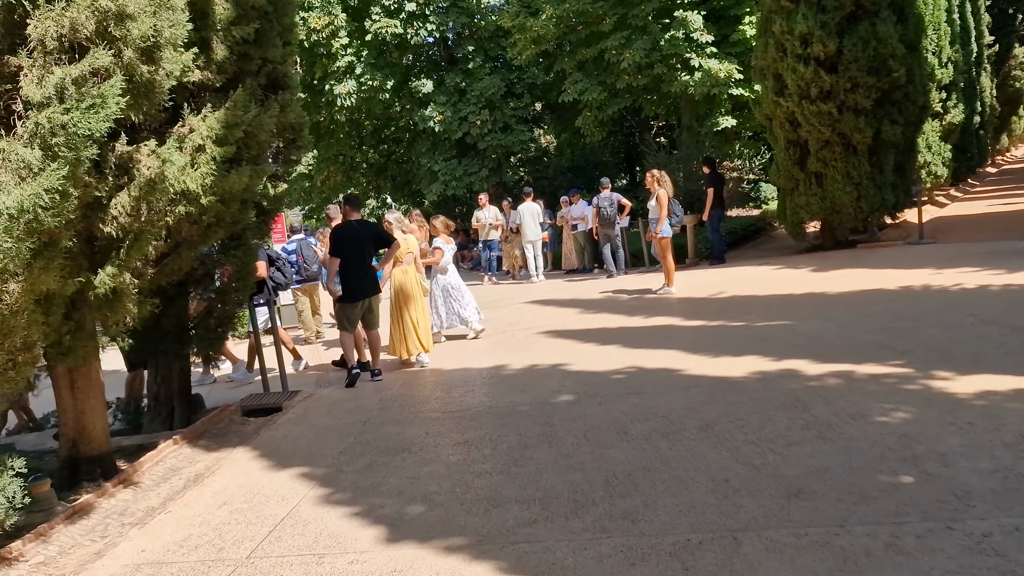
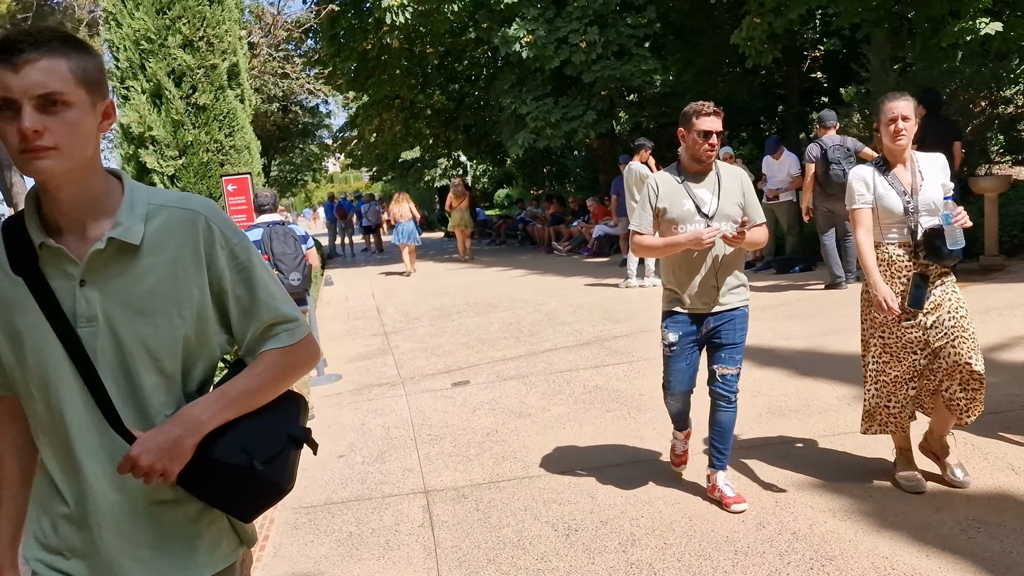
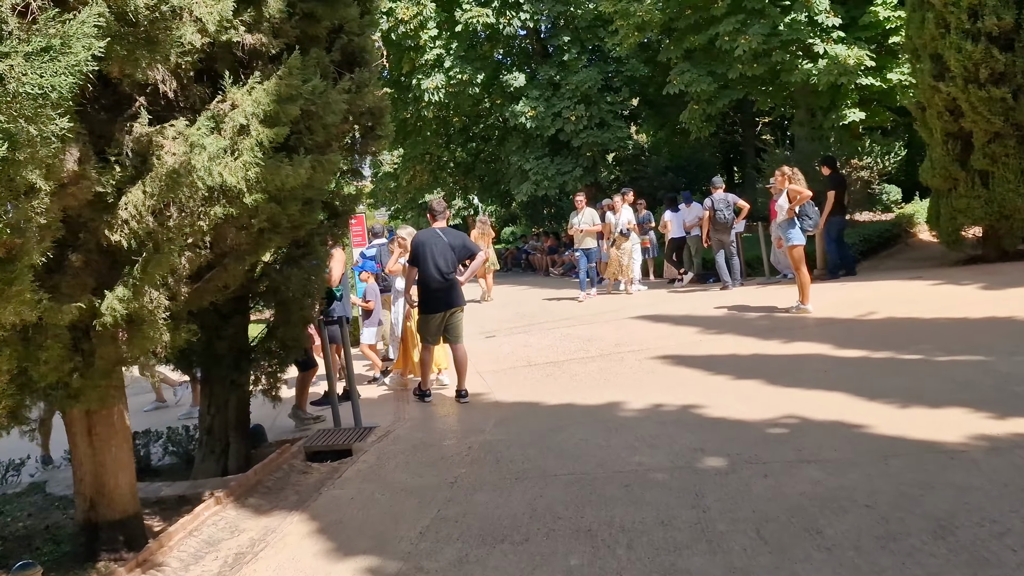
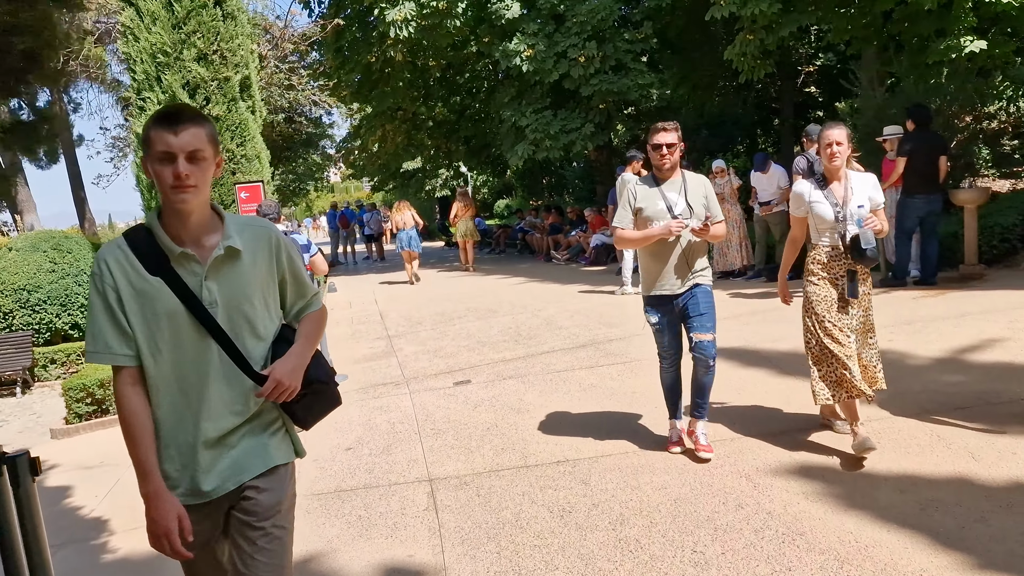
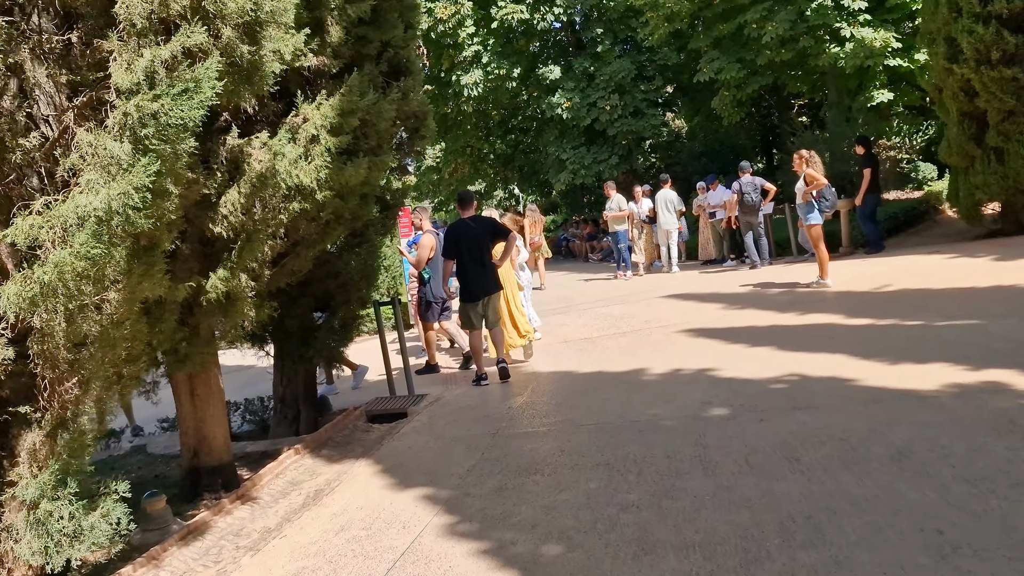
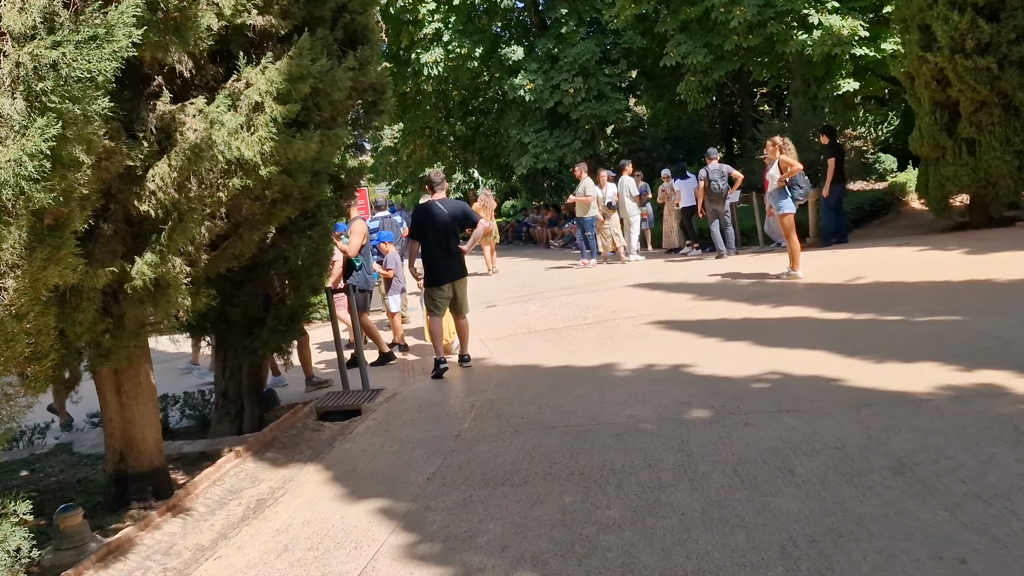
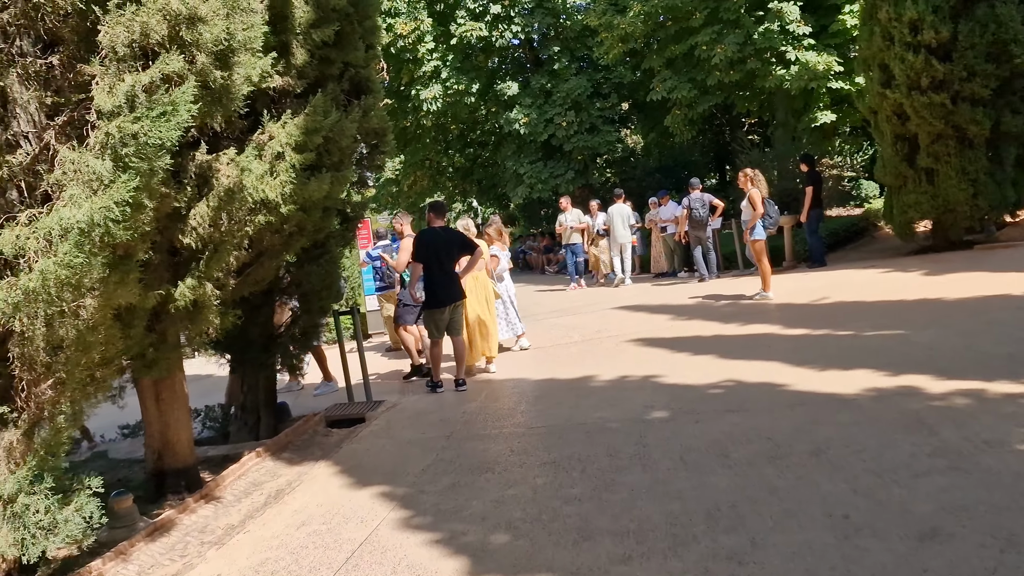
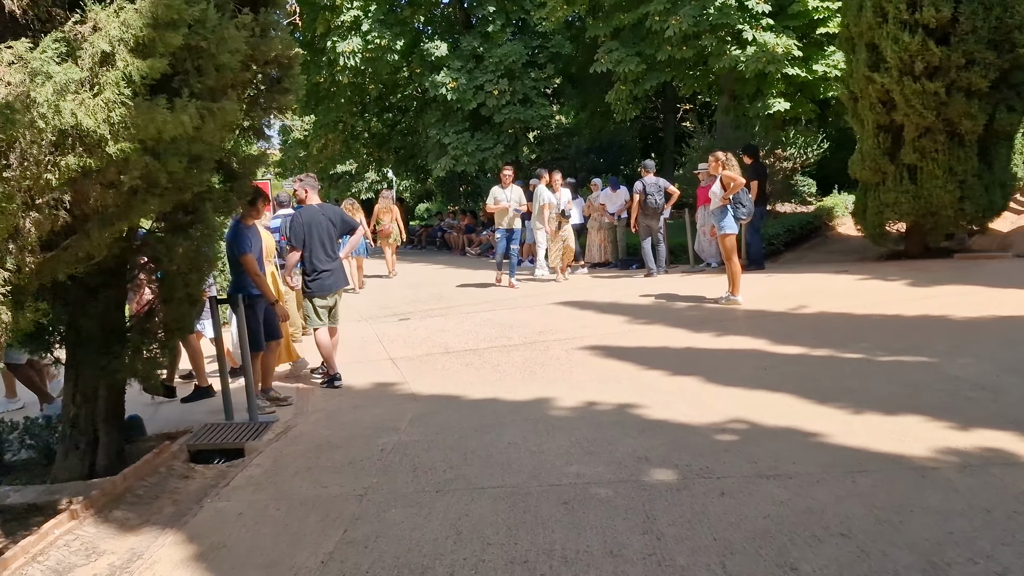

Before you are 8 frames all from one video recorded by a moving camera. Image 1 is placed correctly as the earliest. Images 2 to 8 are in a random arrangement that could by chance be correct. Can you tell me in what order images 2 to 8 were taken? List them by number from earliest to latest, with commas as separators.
7, 5, 6, 3, 8, 4, 2
